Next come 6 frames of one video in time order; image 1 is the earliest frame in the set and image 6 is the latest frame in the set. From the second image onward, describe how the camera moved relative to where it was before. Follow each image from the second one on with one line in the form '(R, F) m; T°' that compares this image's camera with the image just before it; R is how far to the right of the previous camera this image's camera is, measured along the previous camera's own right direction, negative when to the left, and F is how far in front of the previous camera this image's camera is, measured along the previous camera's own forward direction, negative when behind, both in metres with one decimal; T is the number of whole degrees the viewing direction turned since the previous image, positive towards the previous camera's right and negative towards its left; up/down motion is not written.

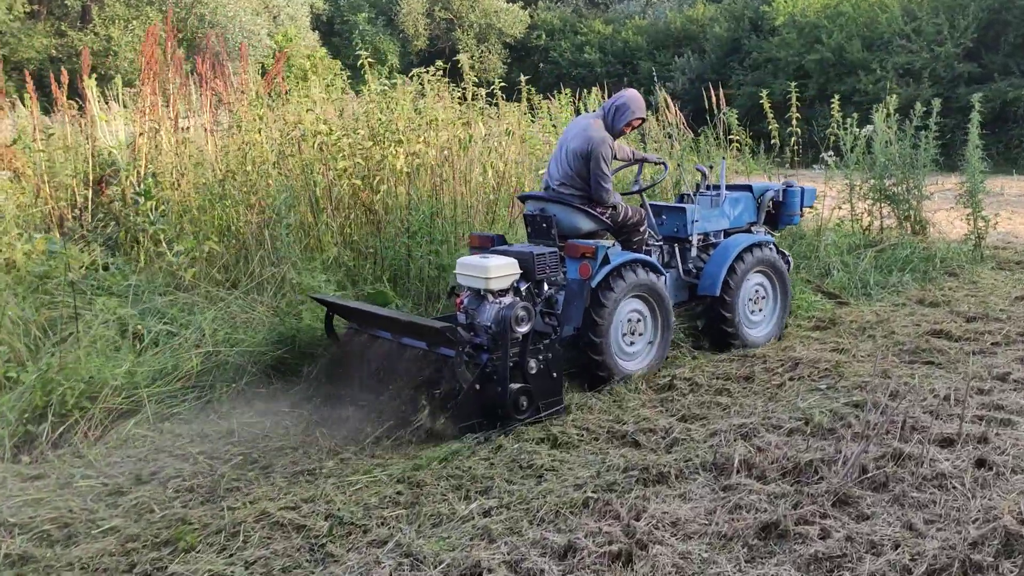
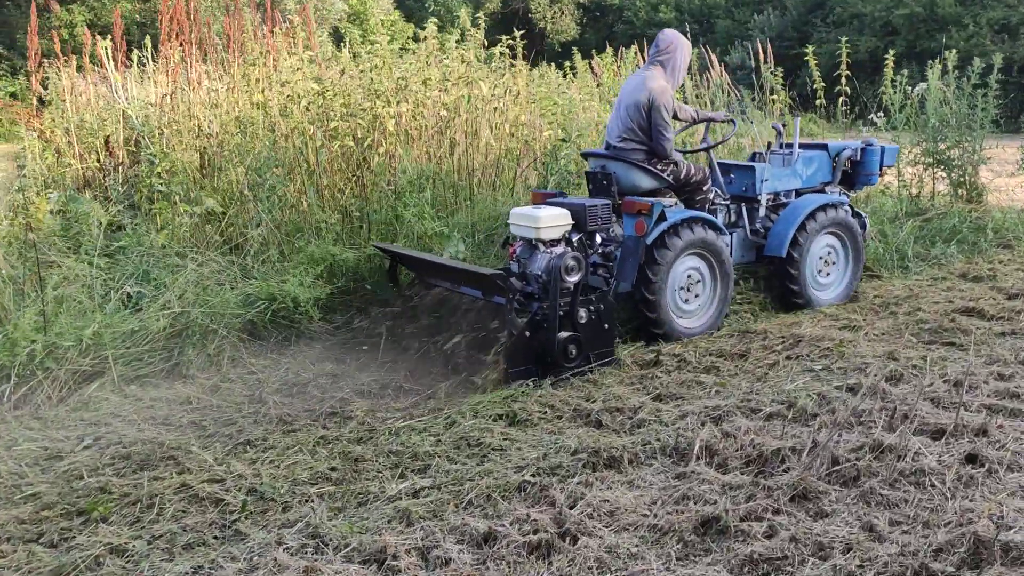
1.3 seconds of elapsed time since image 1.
(+0.5, +0.2) m; -5°
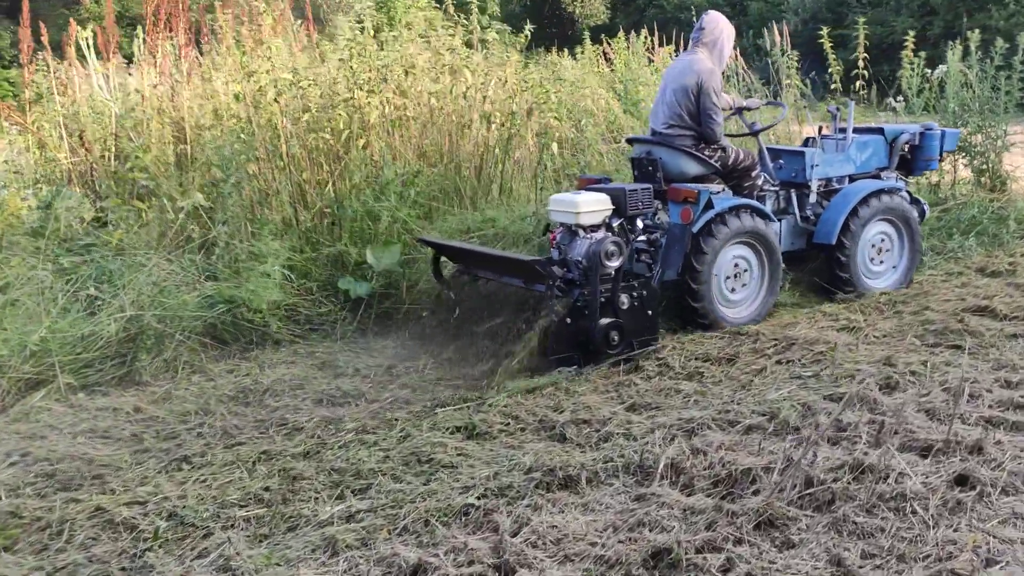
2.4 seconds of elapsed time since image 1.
(+0.3, +0.2) m; -2°
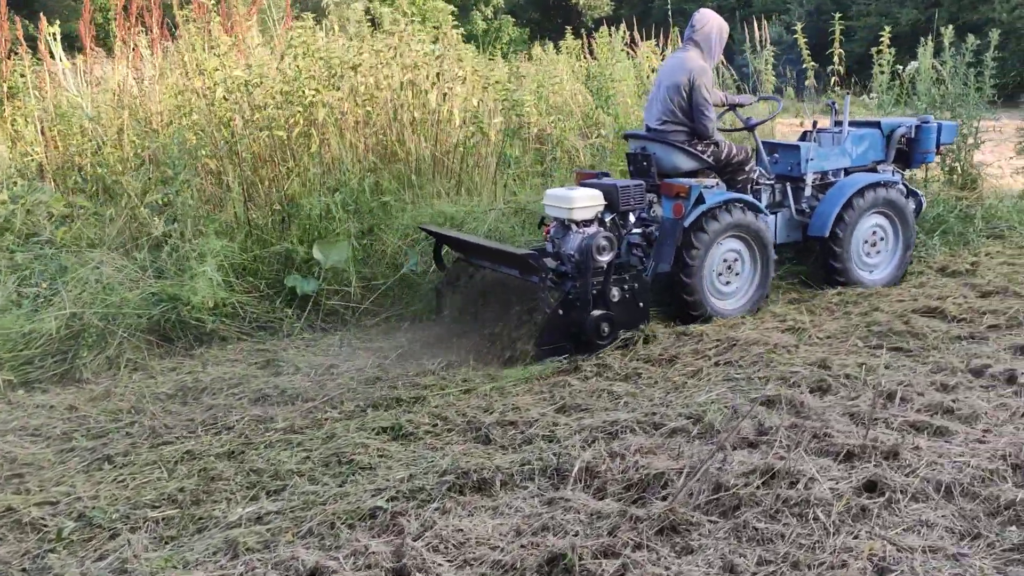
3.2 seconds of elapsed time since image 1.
(+0.3, 0.0) m; 0°
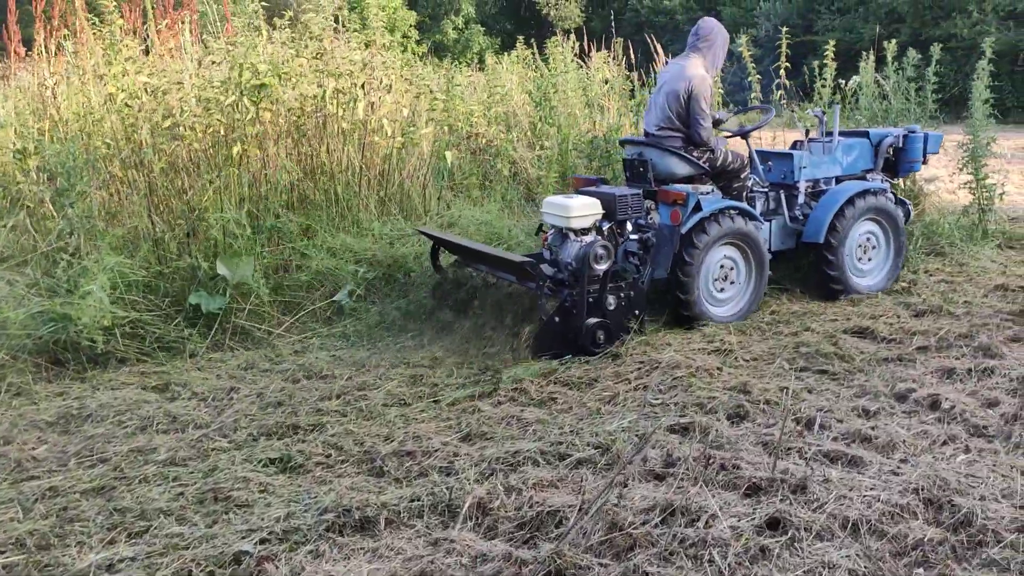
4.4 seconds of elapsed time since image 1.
(+0.3, +0.2) m; +2°
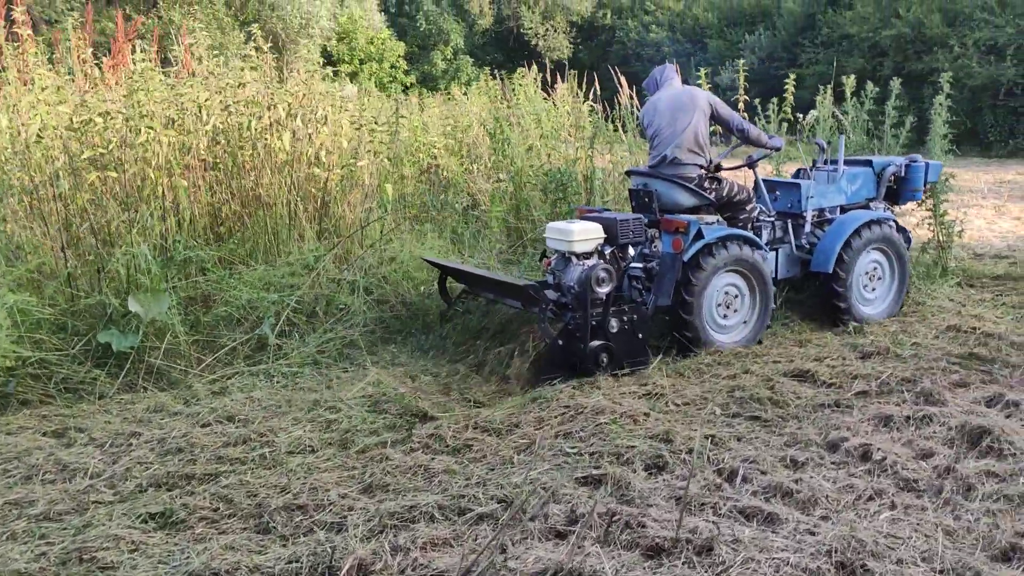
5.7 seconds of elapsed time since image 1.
(+0.4, +0.2) m; 0°
